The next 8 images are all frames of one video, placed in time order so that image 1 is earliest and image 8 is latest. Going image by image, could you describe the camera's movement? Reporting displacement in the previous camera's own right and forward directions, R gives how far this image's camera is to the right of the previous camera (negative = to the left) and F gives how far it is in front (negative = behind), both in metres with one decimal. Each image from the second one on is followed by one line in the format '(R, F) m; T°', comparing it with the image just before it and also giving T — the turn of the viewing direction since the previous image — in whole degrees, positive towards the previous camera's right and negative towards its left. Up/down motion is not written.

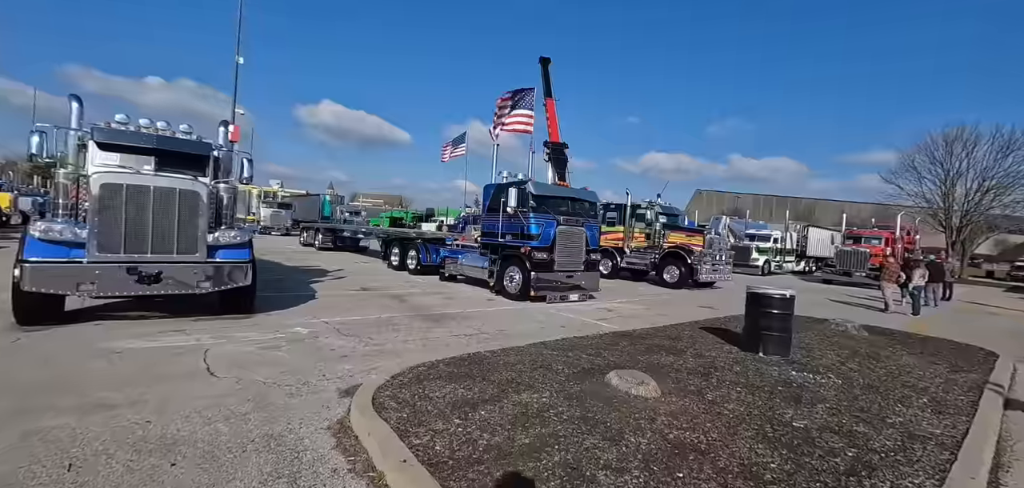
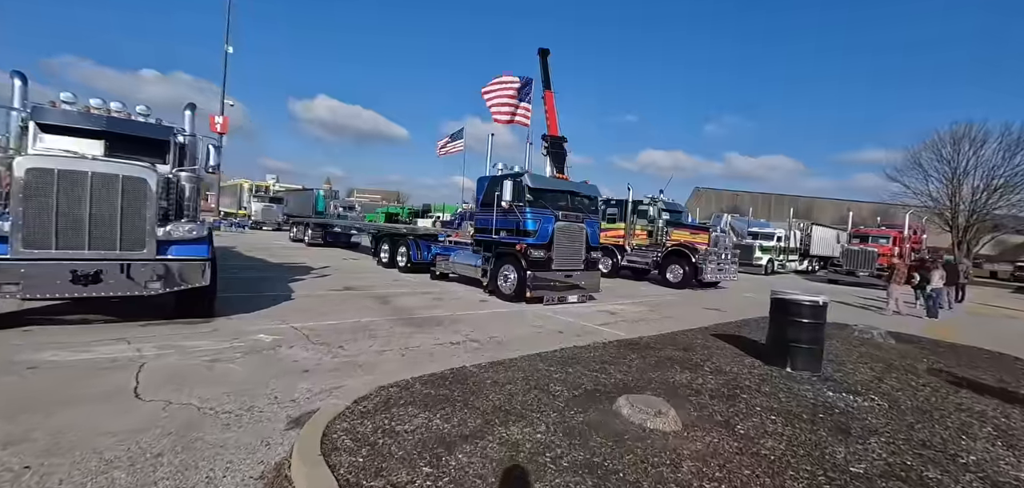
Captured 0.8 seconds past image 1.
(+0.1, +0.8) m; 0°
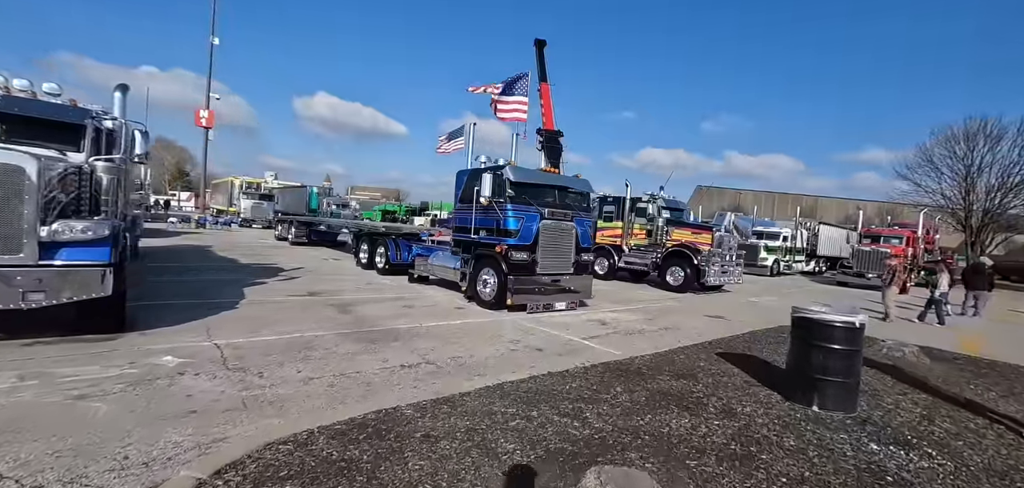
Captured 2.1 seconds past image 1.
(+0.4, +1.0) m; 0°
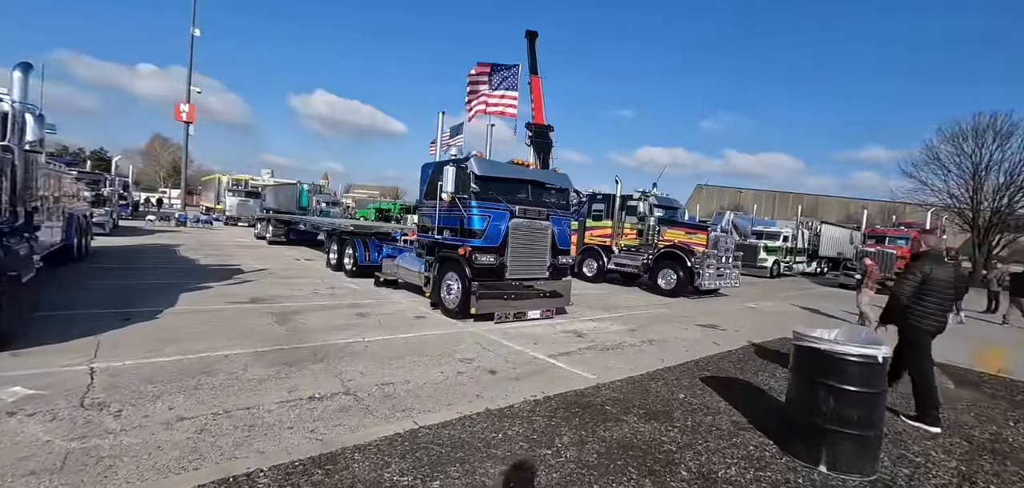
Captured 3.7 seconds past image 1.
(+0.6, +1.0) m; 0°
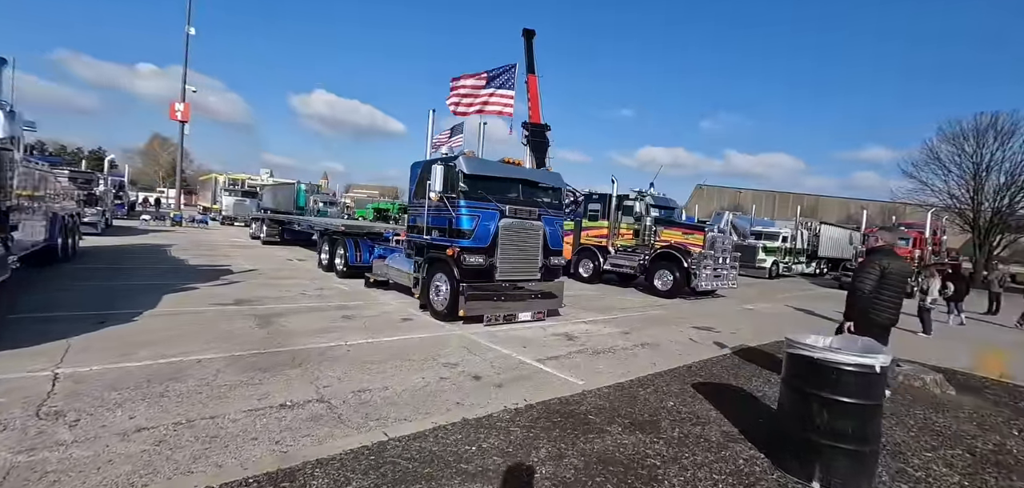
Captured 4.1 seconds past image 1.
(+0.2, +0.2) m; 0°
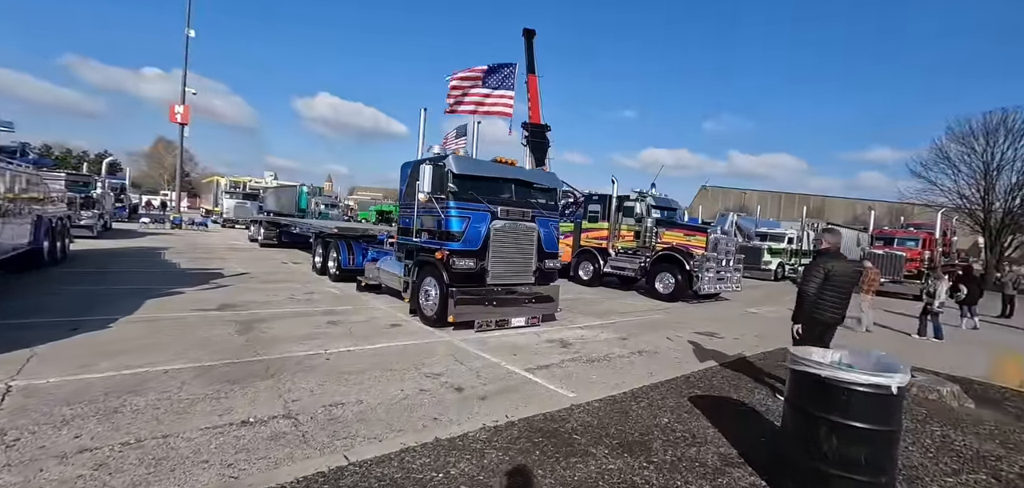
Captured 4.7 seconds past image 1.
(+0.2, +0.3) m; -1°
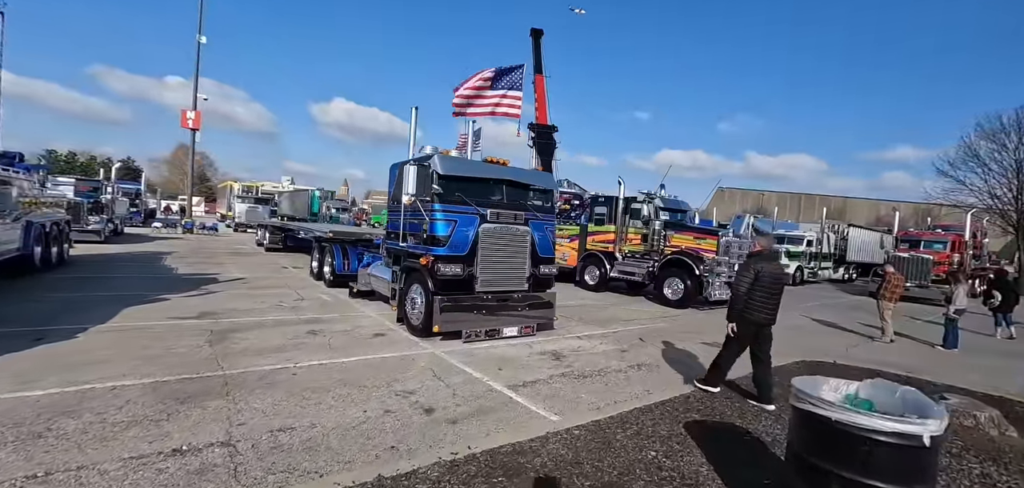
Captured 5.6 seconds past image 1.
(+0.4, +0.5) m; -2°
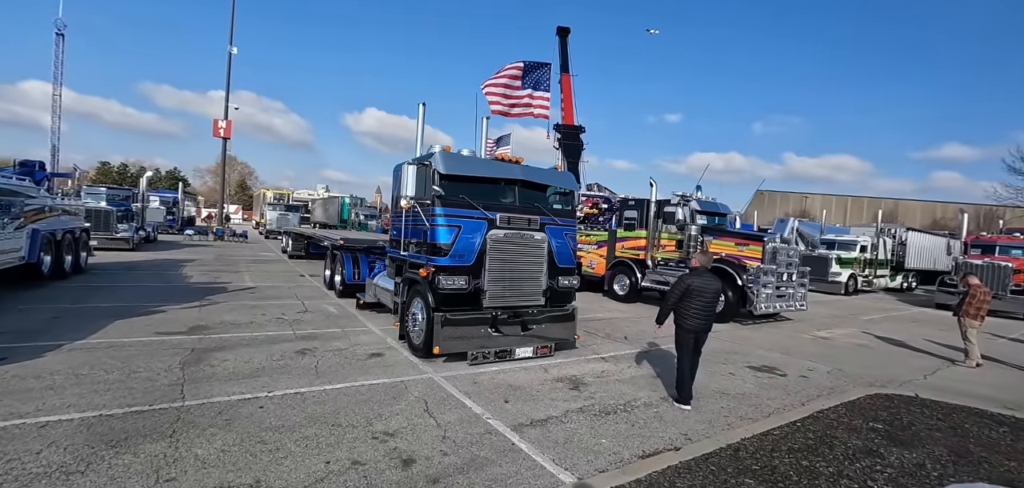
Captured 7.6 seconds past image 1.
(+0.2, +0.9) m; -4°
